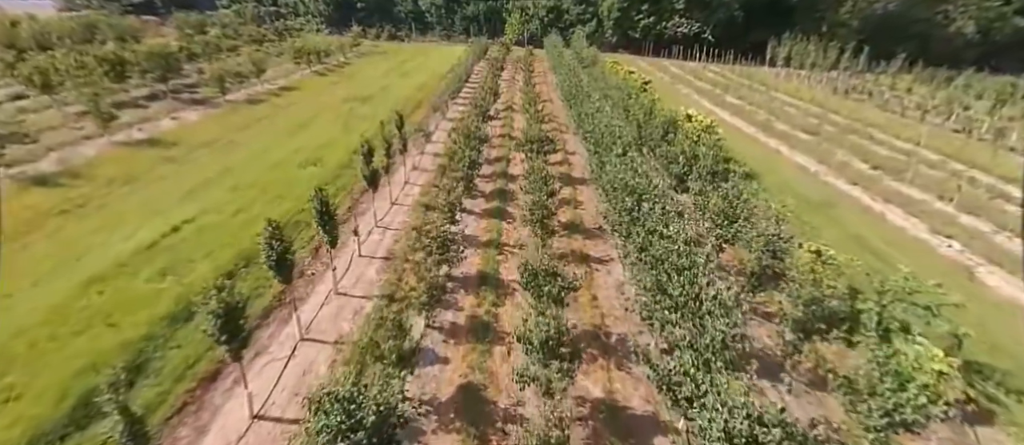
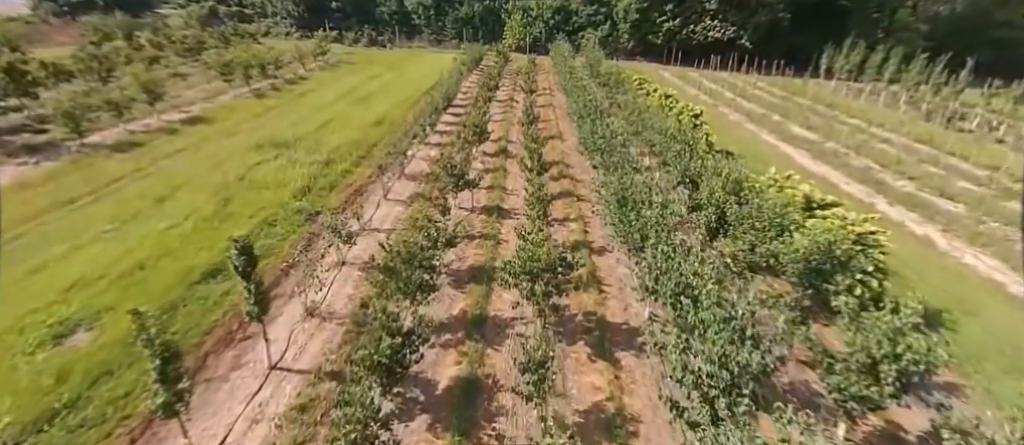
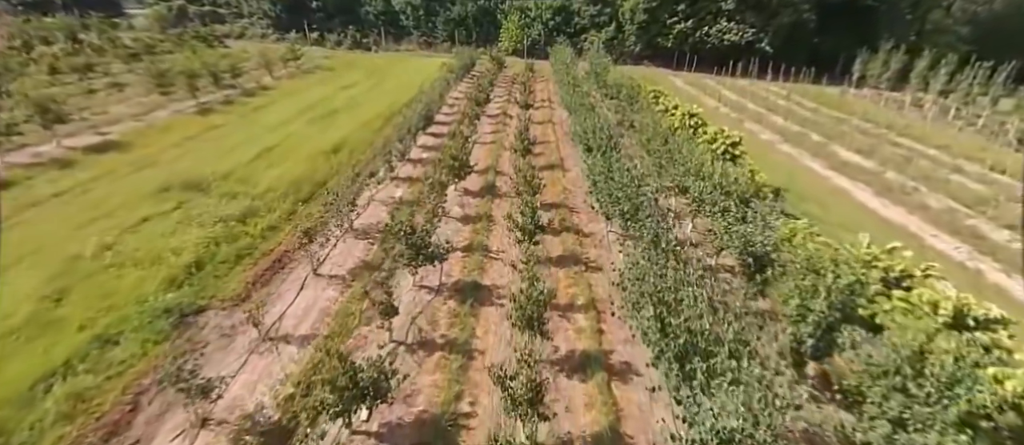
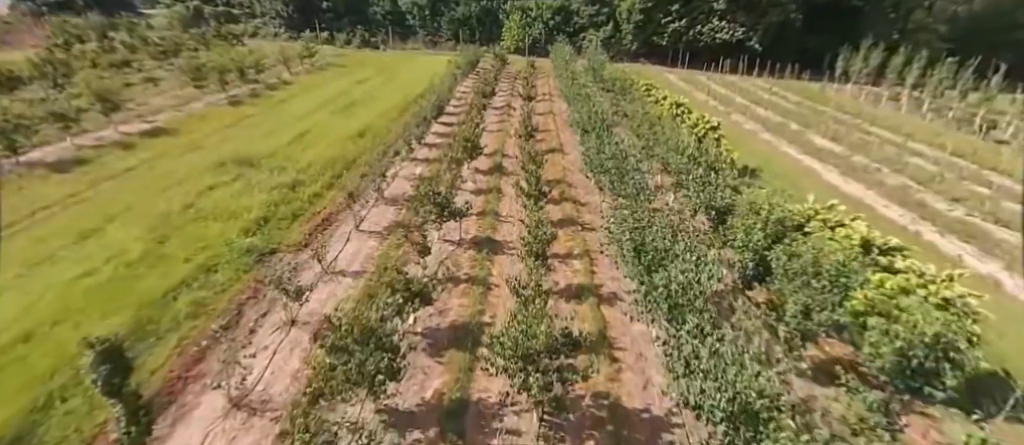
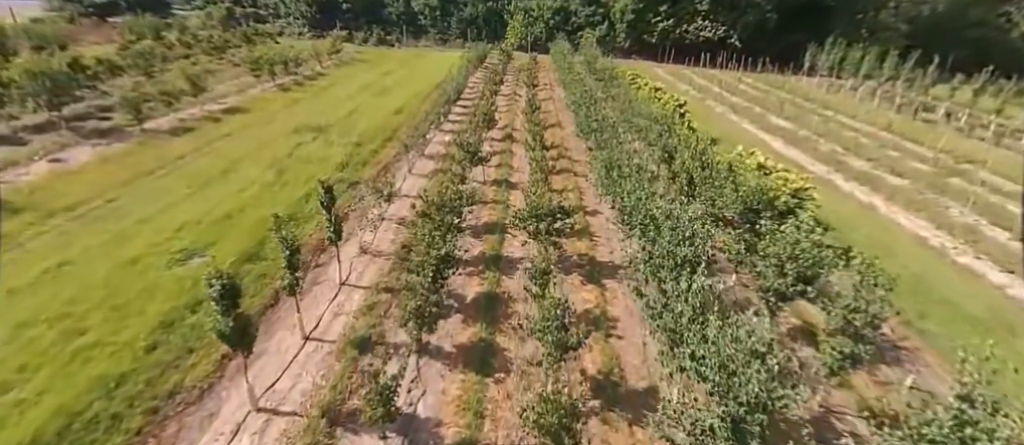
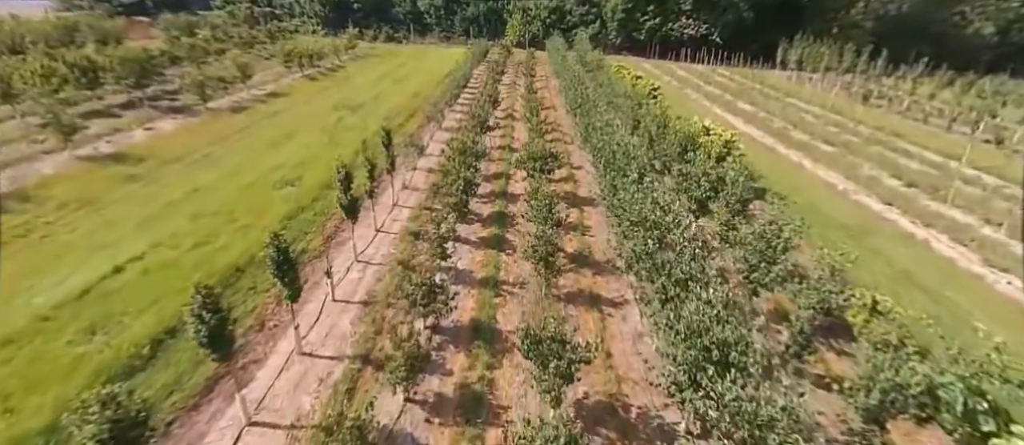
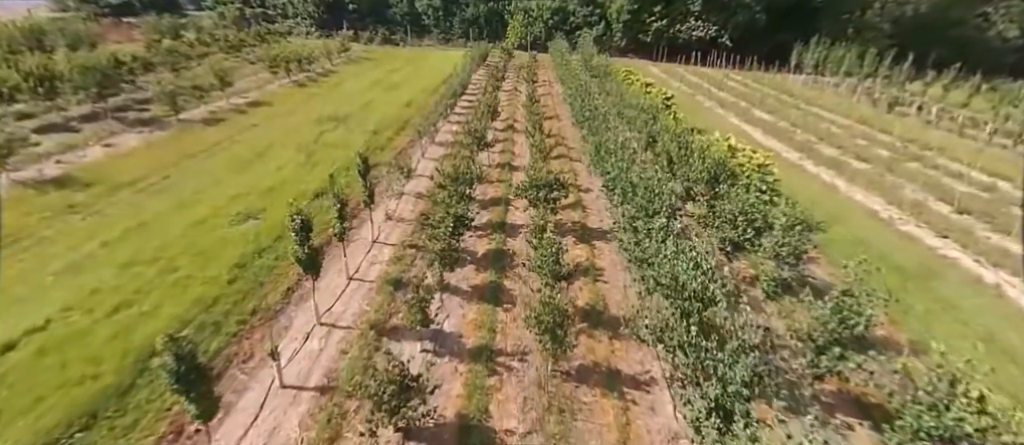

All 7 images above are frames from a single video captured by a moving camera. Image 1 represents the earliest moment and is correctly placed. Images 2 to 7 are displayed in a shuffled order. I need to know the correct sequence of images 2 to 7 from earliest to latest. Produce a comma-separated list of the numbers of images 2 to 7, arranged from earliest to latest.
6, 7, 5, 2, 4, 3
